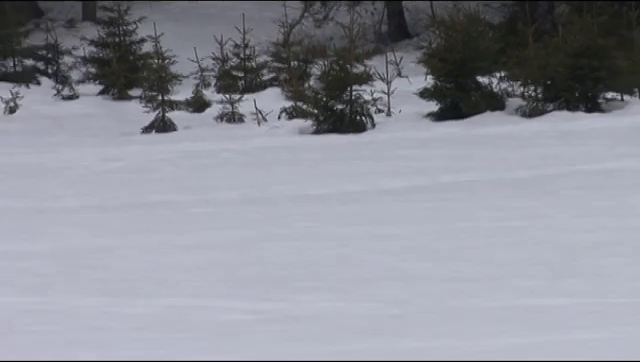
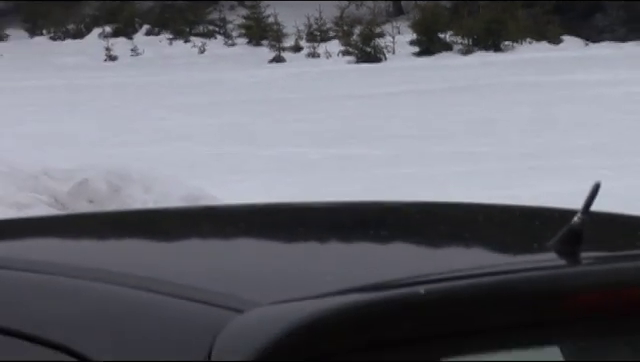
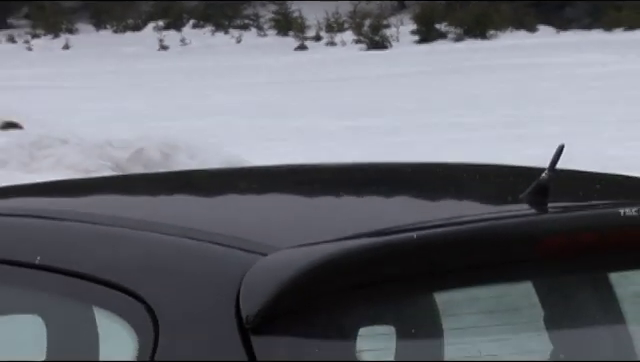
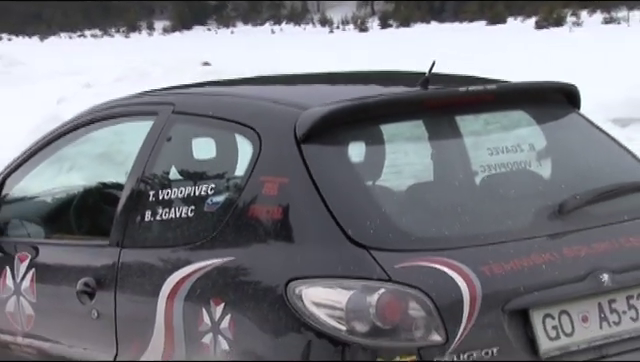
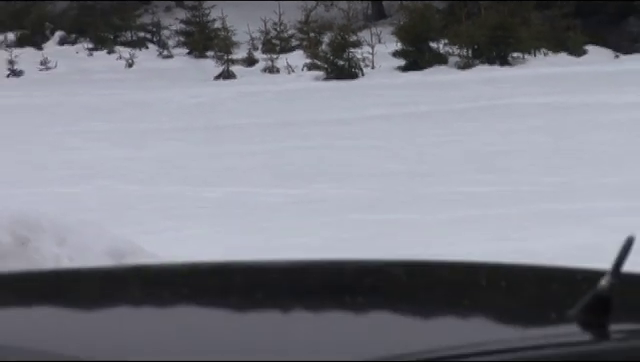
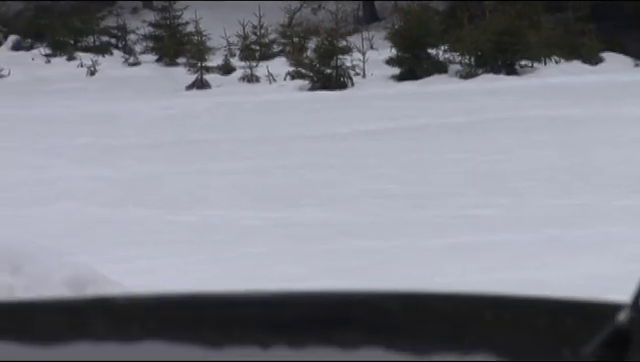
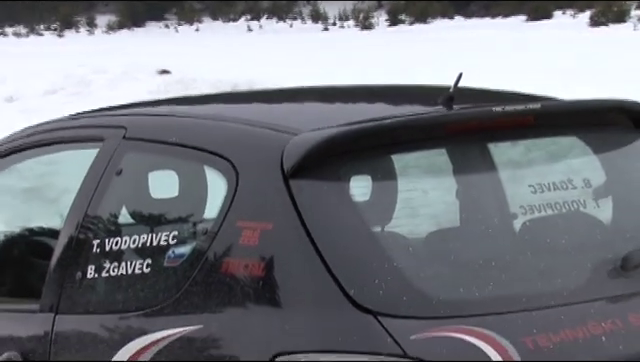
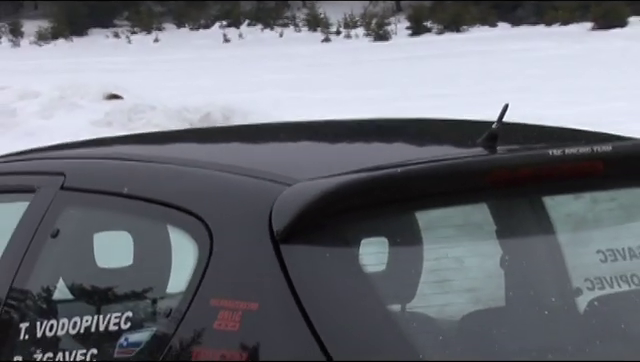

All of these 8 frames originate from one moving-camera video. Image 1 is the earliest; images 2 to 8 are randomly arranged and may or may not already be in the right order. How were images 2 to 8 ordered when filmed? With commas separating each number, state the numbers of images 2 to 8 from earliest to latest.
6, 5, 2, 3, 8, 7, 4
